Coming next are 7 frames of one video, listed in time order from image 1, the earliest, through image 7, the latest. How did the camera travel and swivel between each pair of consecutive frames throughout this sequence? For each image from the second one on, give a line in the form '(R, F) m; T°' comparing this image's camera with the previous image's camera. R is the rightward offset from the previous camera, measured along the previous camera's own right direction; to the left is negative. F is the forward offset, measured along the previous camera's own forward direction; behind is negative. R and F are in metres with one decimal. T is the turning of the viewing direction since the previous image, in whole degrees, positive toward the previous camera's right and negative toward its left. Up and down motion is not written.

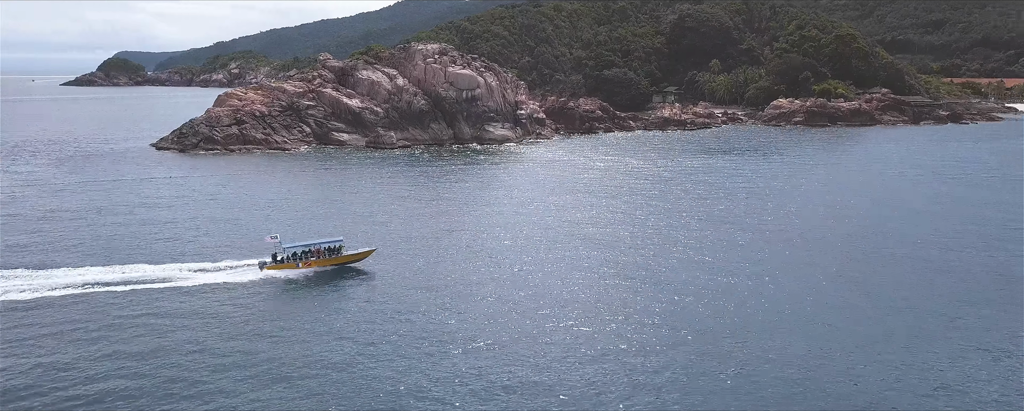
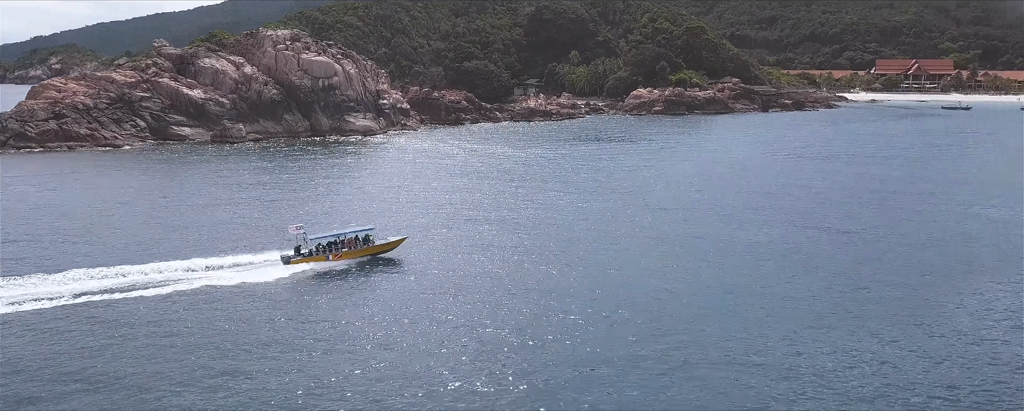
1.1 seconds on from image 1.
(-0.9, +4.0) m; +10°
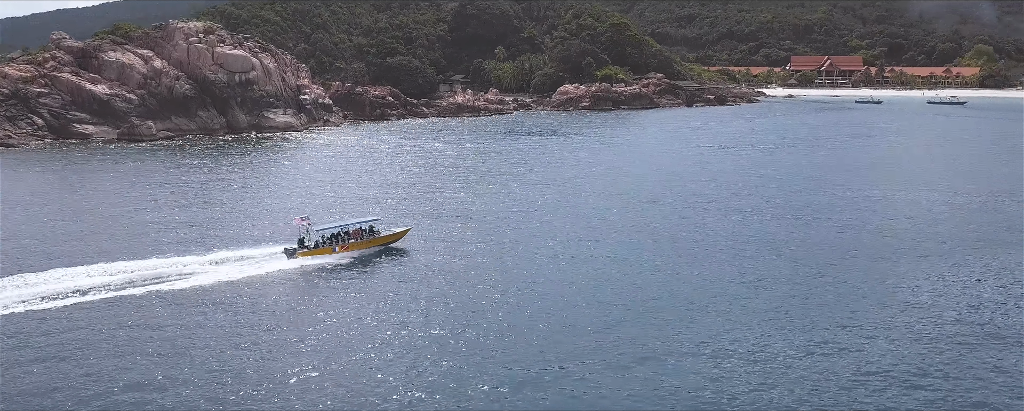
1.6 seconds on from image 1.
(-0.5, +1.9) m; +6°
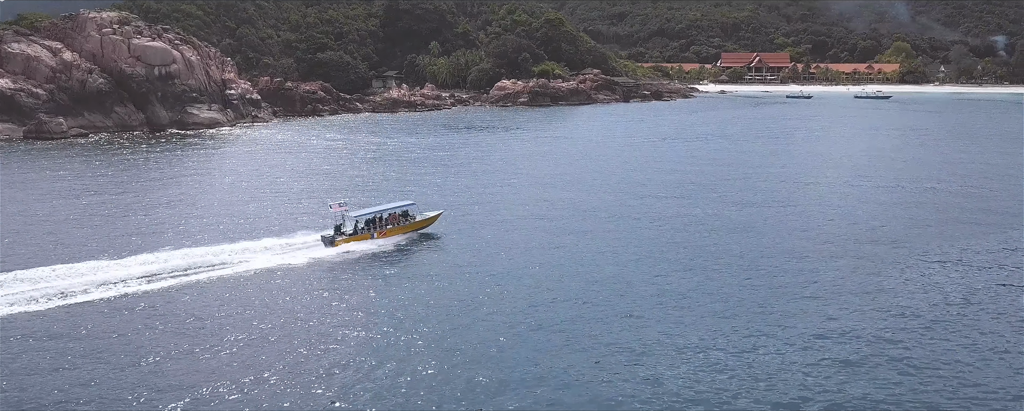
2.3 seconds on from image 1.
(-0.7, +2.3) m; +5°
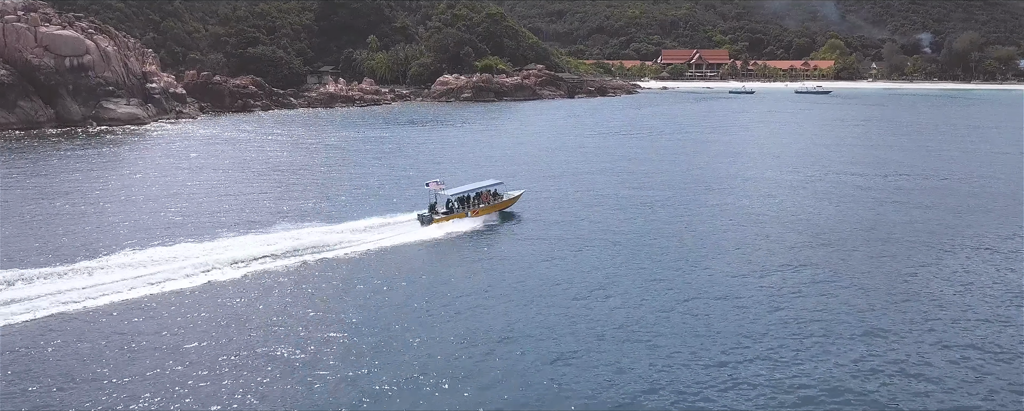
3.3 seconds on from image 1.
(-0.7, +3.6) m; +4°
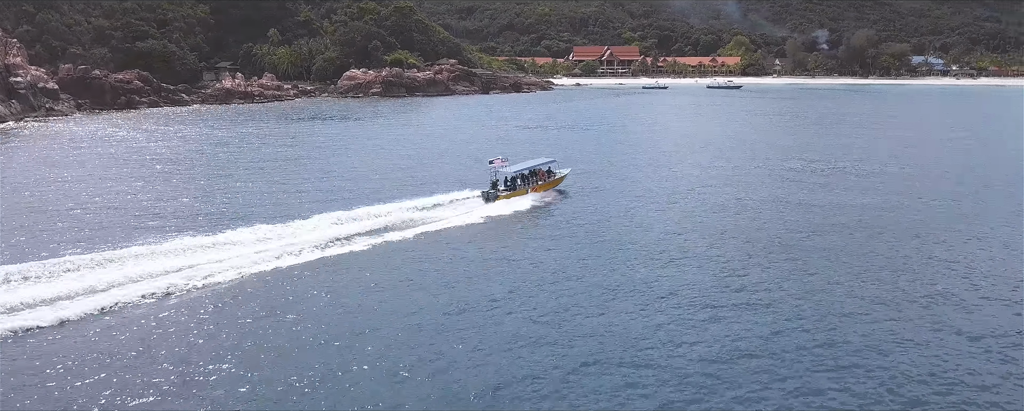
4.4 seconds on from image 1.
(-0.3, +4.1) m; +6°
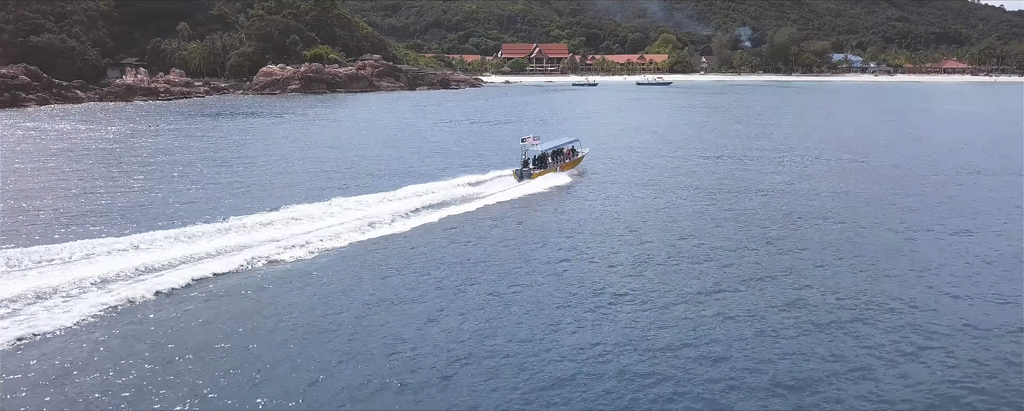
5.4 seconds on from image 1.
(+0.1, +3.7) m; +5°
